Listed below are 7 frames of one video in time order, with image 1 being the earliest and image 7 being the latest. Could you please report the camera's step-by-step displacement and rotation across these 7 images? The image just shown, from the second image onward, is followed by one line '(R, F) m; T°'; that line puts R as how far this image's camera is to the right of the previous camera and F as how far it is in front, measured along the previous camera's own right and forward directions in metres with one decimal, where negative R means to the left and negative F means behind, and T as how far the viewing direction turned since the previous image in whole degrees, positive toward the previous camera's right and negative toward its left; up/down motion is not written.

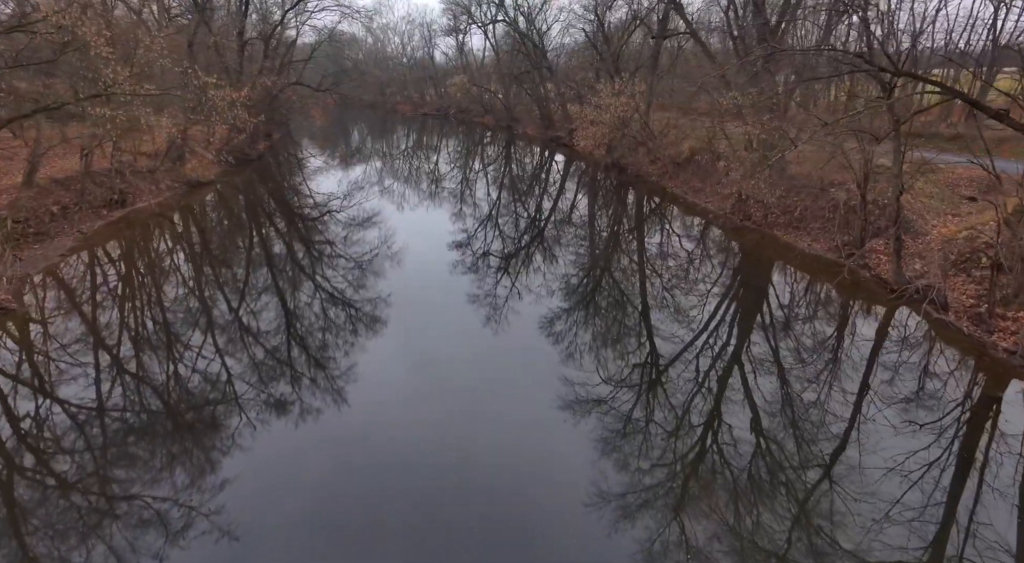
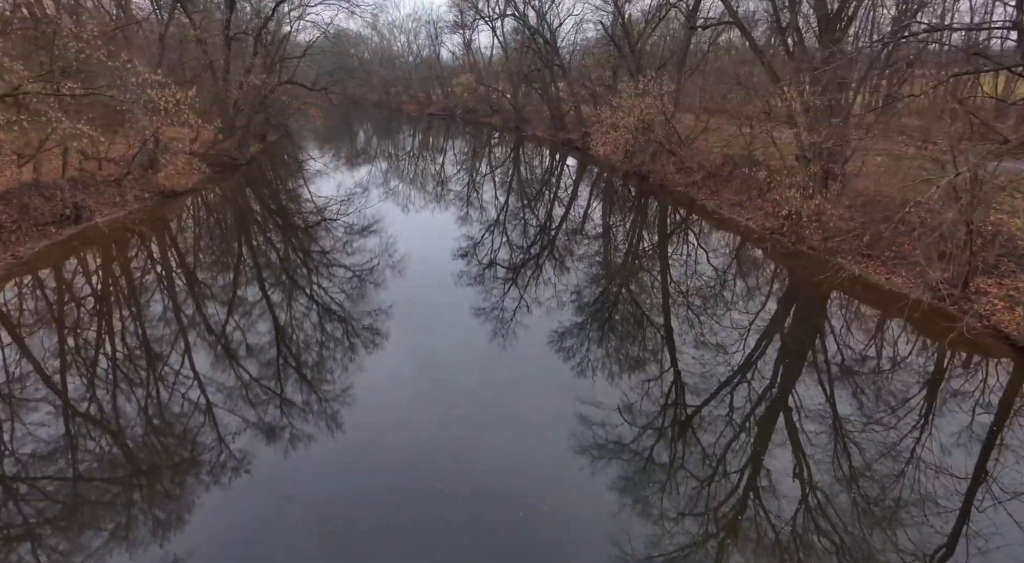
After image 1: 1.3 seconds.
(-0.1, +1.7) m; -1°
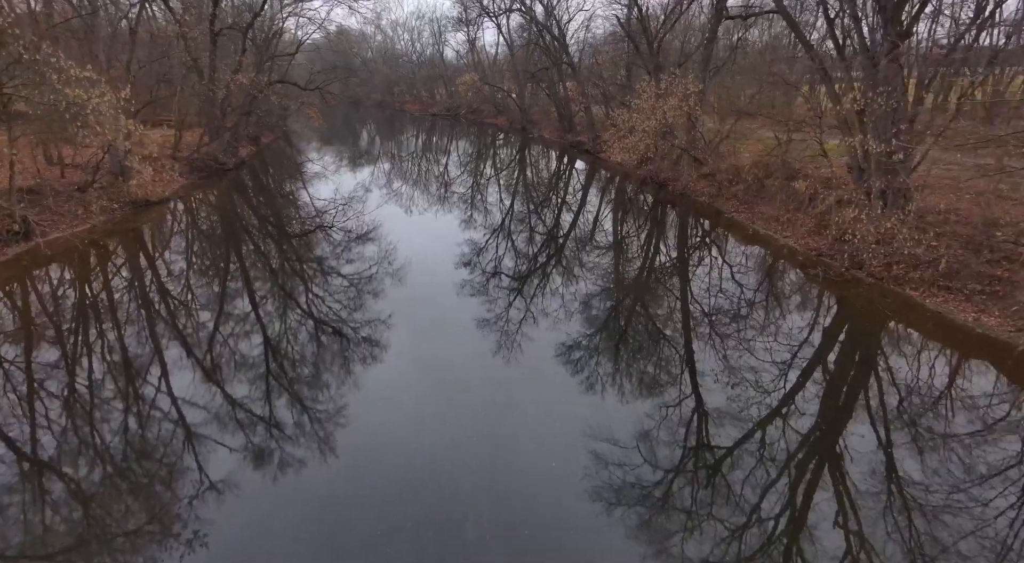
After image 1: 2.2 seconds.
(0.0, +1.3) m; 0°
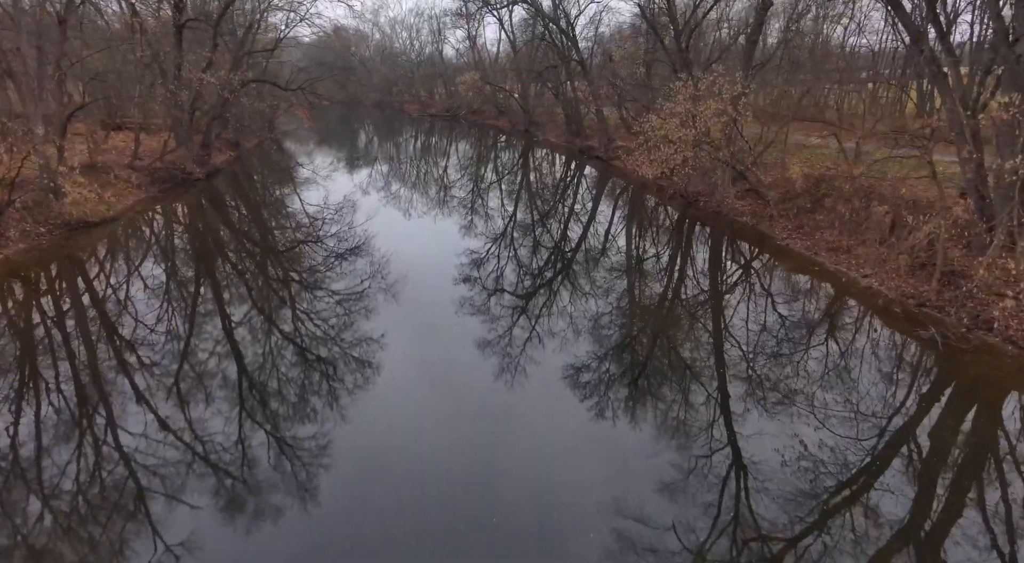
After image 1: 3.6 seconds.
(-0.1, +2.0) m; 0°
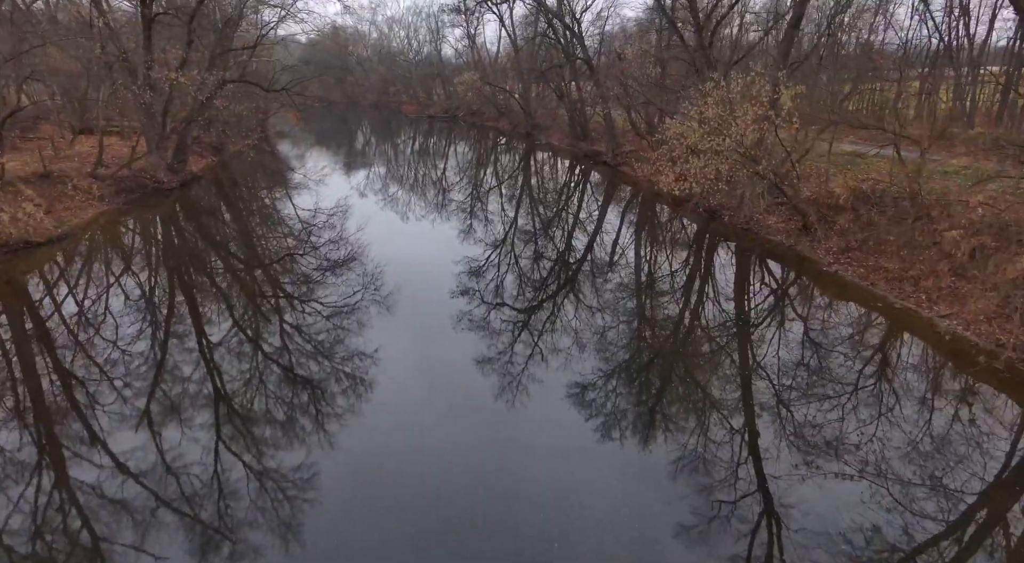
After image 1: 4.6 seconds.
(0.0, +1.4) m; 0°
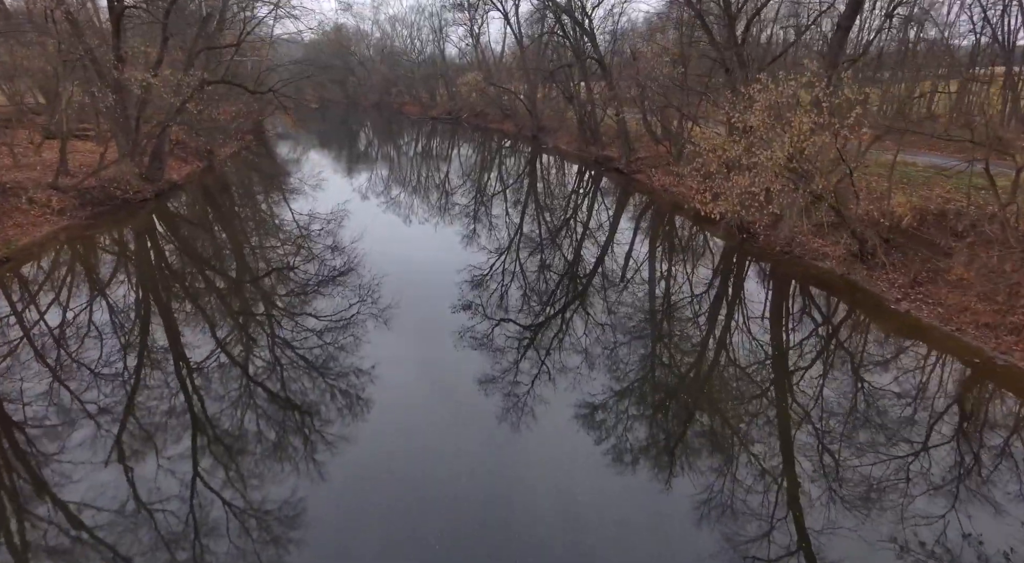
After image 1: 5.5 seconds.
(0.0, +1.3) m; 0°
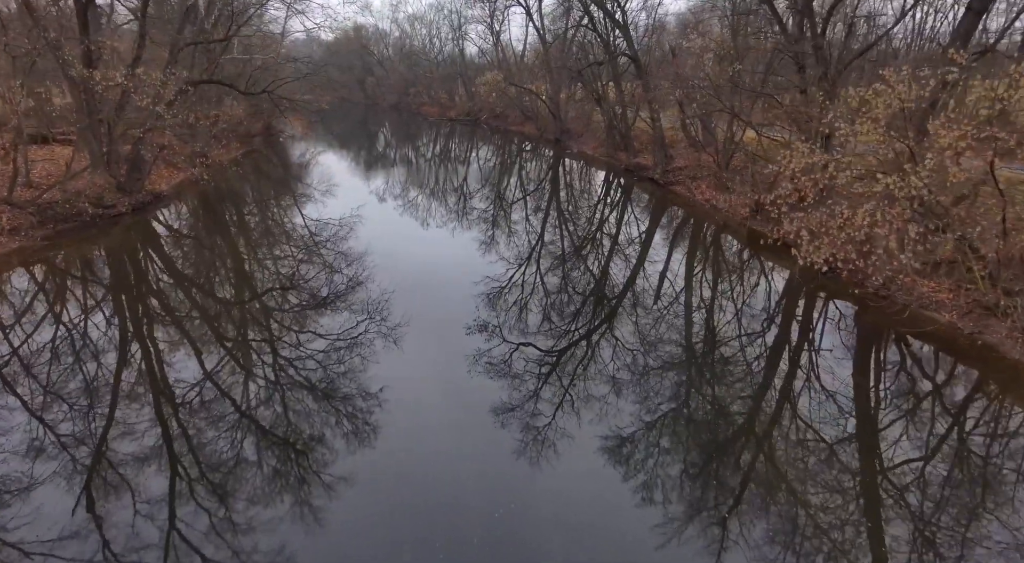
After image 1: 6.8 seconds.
(0.0, +1.8) m; -2°
